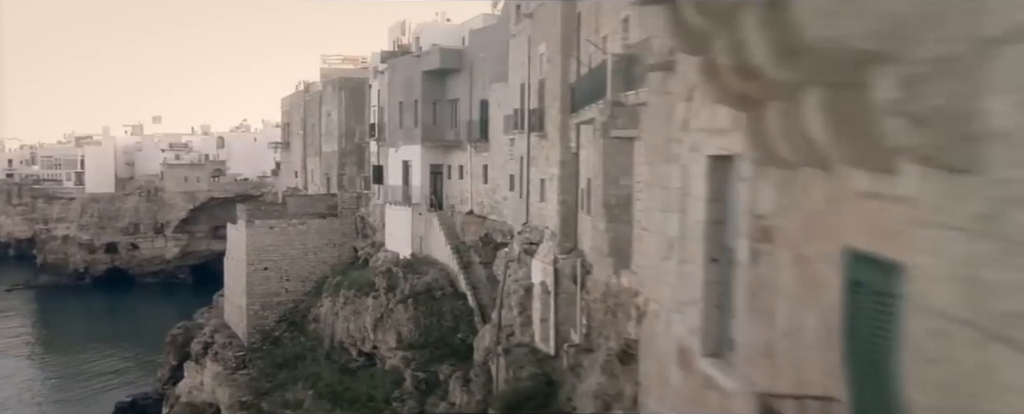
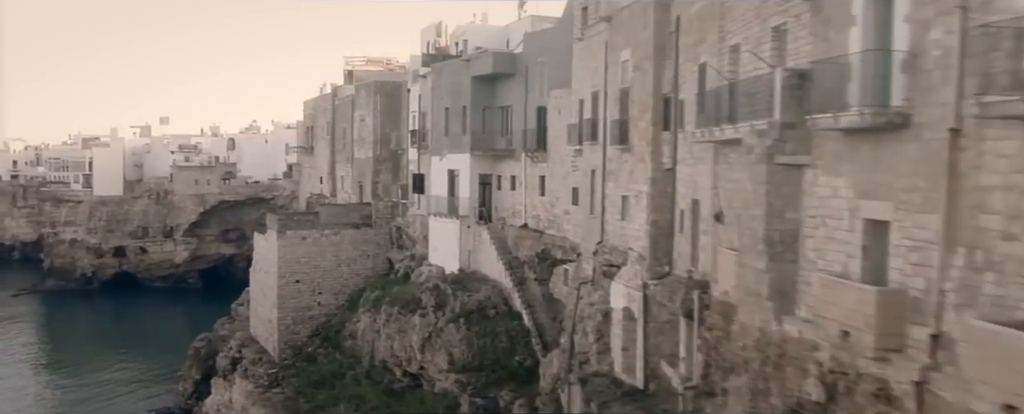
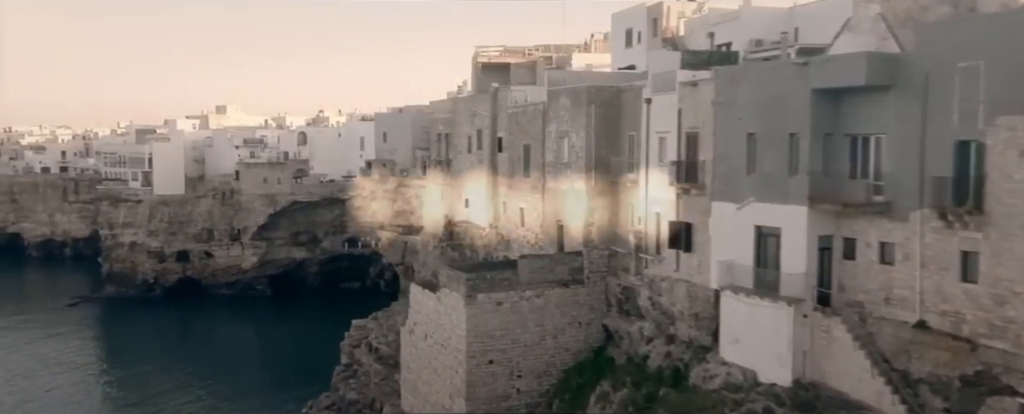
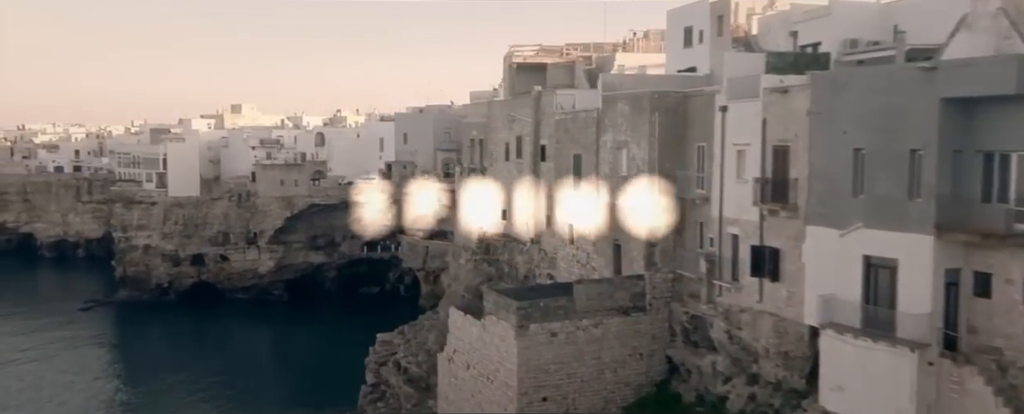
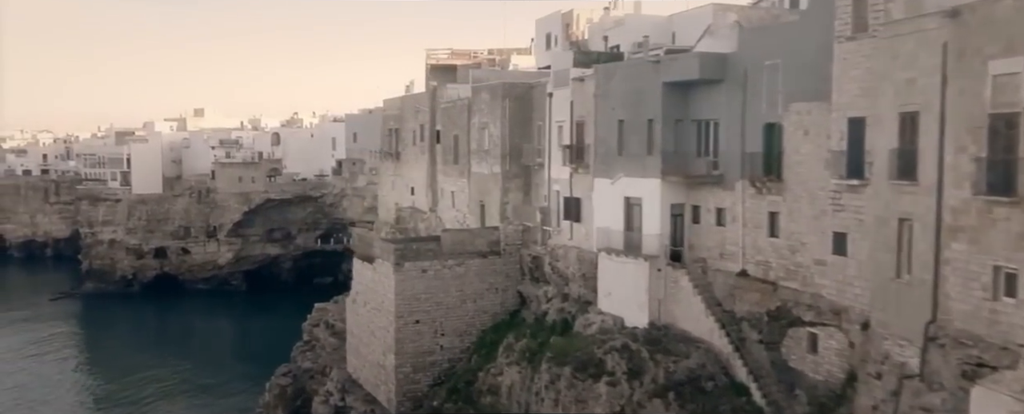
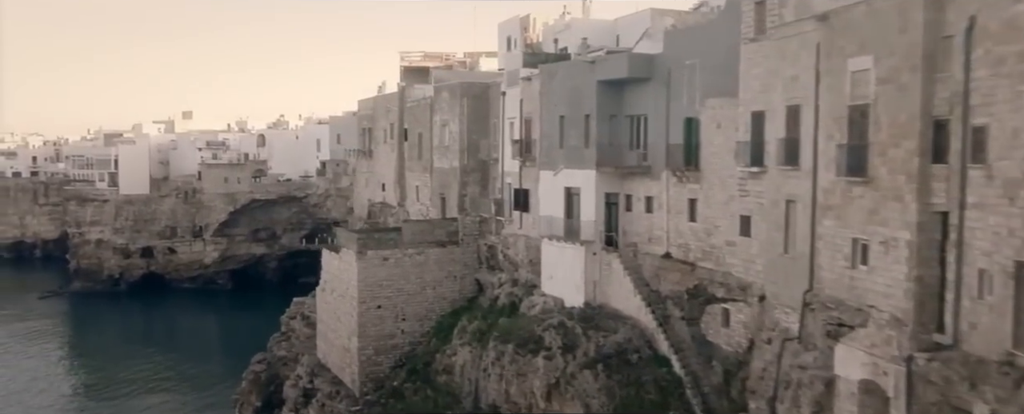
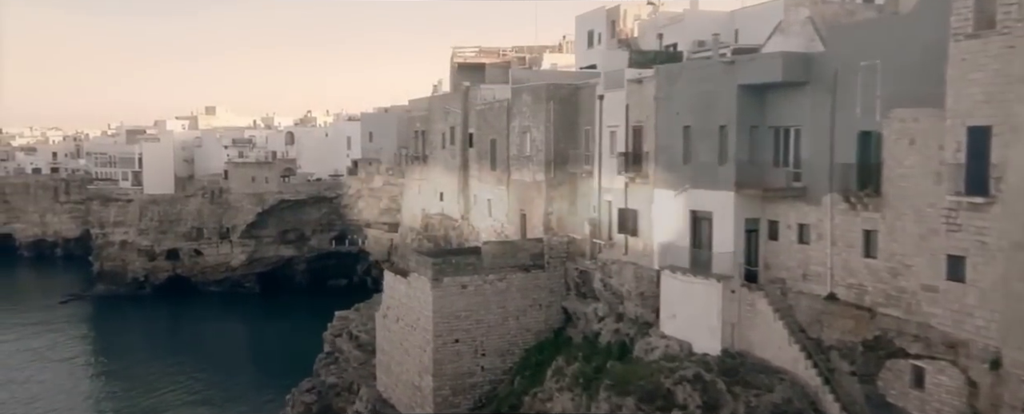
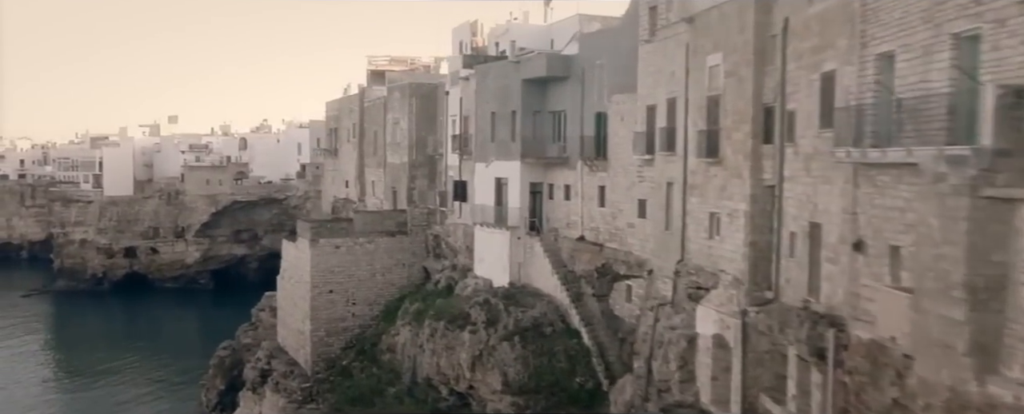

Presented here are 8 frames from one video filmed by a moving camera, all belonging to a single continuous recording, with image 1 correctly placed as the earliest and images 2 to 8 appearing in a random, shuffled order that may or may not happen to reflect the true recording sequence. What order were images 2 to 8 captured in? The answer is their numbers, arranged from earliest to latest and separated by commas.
2, 8, 6, 5, 7, 3, 4
